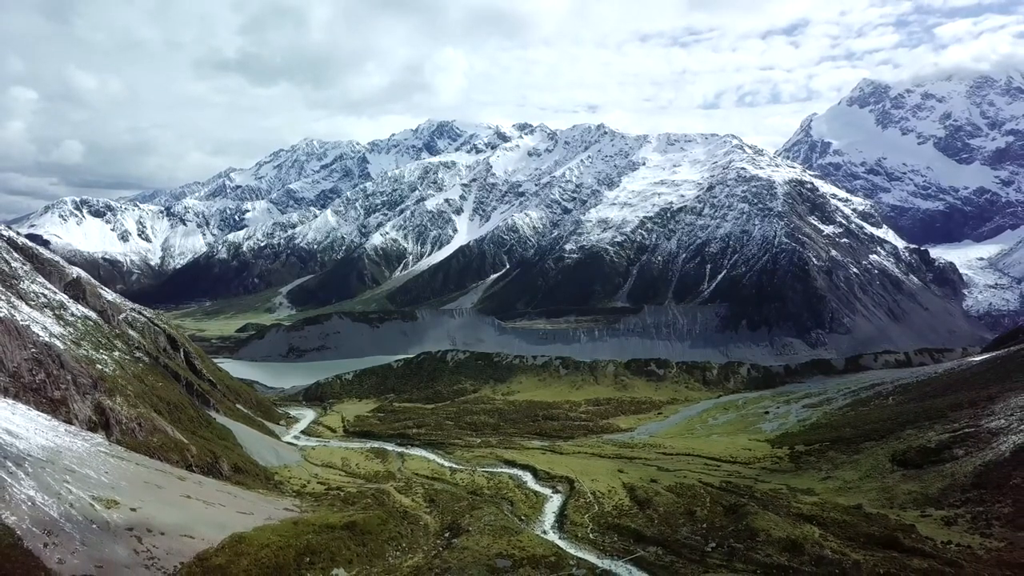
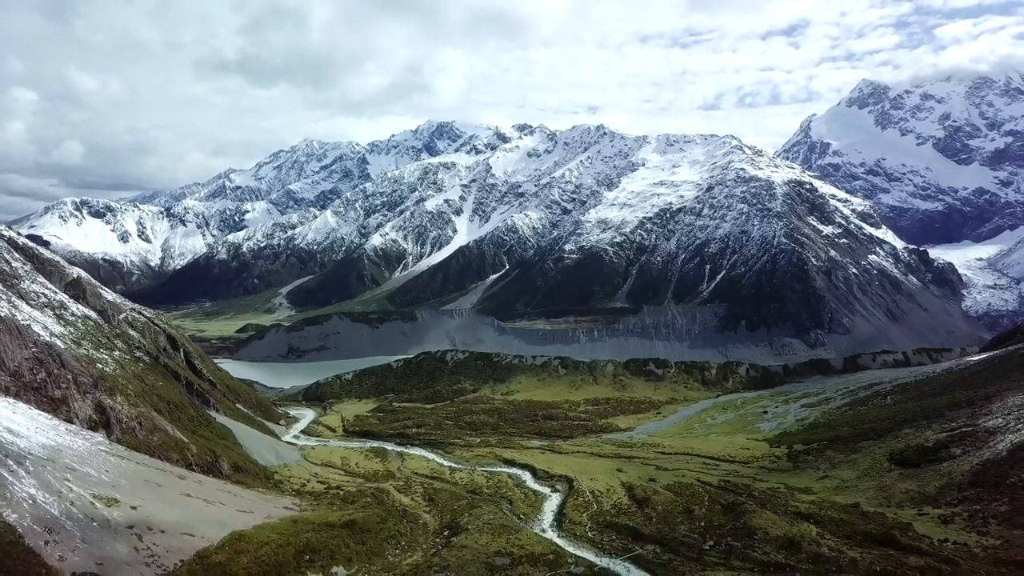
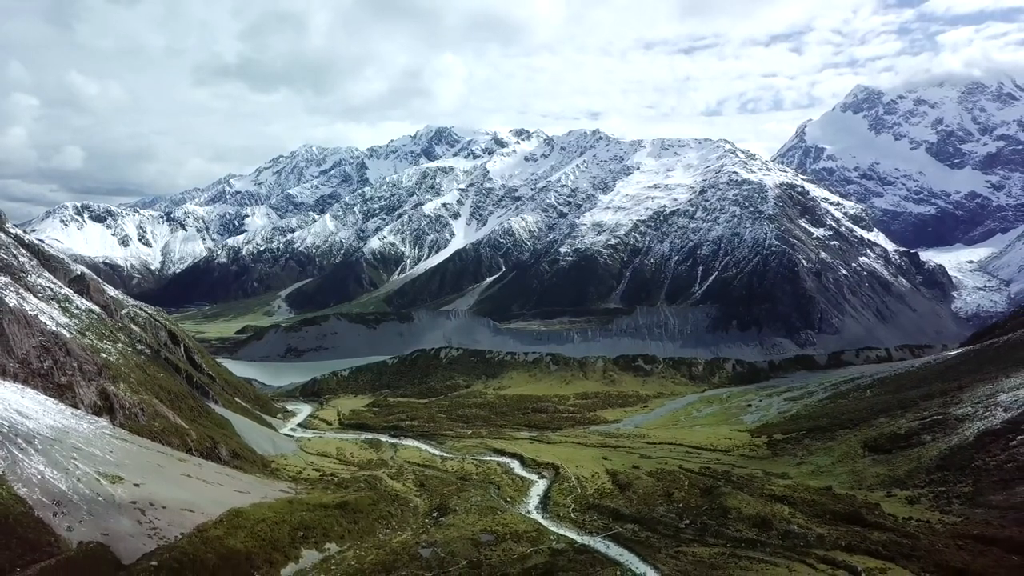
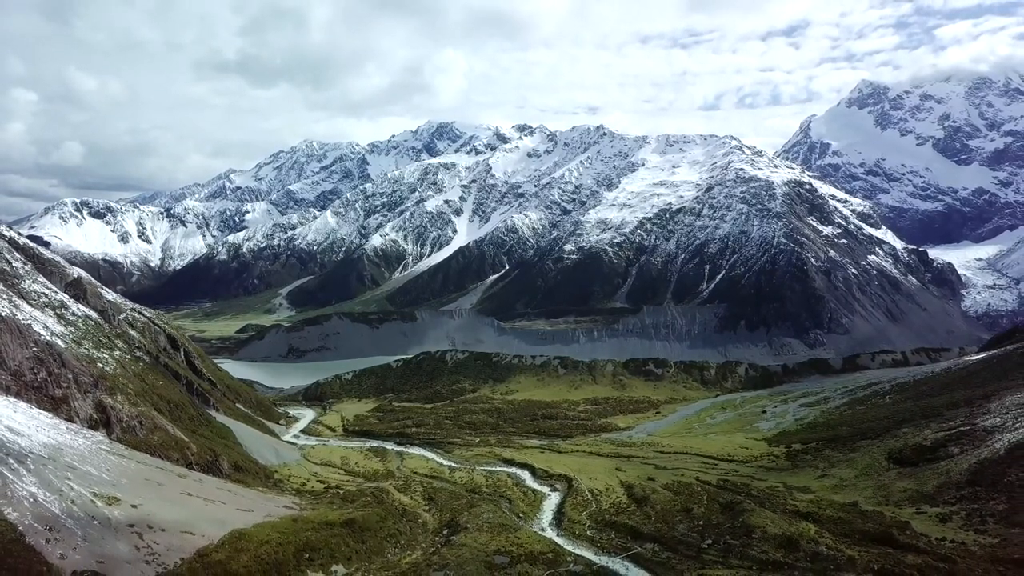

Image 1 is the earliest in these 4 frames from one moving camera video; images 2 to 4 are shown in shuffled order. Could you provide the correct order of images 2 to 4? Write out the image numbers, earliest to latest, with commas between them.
2, 4, 3
